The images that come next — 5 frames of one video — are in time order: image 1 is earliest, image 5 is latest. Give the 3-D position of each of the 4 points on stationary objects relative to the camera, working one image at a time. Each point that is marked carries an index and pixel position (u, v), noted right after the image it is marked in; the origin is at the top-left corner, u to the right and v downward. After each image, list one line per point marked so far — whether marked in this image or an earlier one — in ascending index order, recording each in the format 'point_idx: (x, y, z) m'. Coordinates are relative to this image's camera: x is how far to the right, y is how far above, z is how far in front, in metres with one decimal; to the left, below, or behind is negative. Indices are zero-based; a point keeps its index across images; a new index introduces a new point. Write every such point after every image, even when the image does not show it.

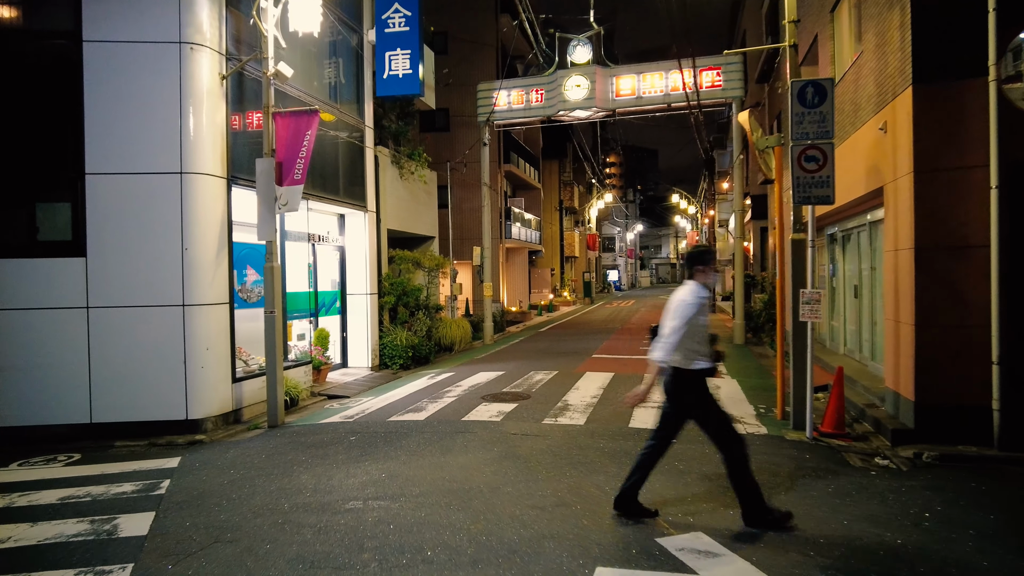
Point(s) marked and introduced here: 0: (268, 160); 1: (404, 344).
0: (-3.2, +1.7, +9.1) m
1: (-2.3, -1.2, +14.3) m
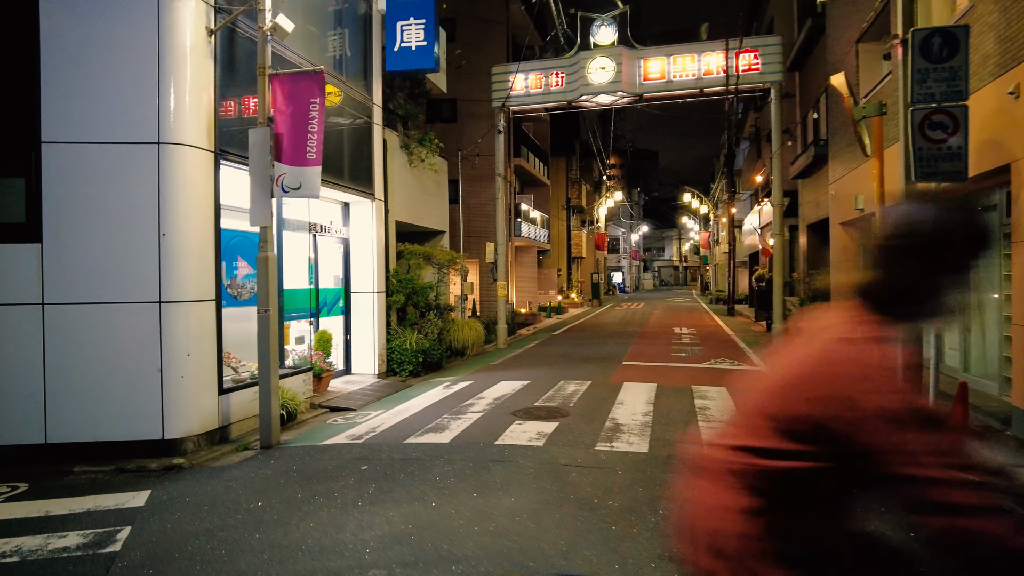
0: (-2.8, +1.7, +7.6) m
1: (-1.8, -1.1, +12.9) m
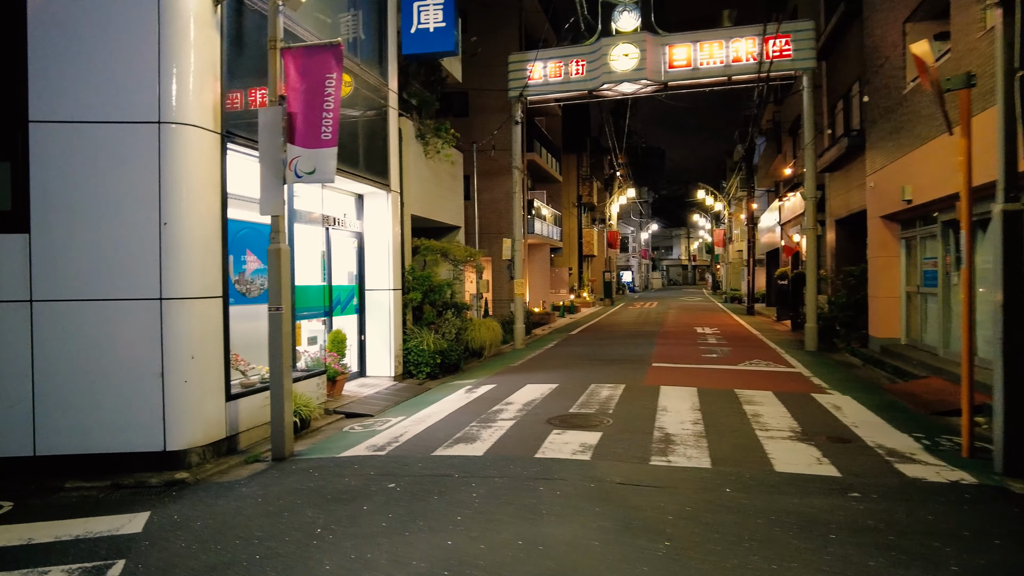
0: (-2.4, +1.8, +6.9) m
1: (-1.4, -1.1, +12.1) m
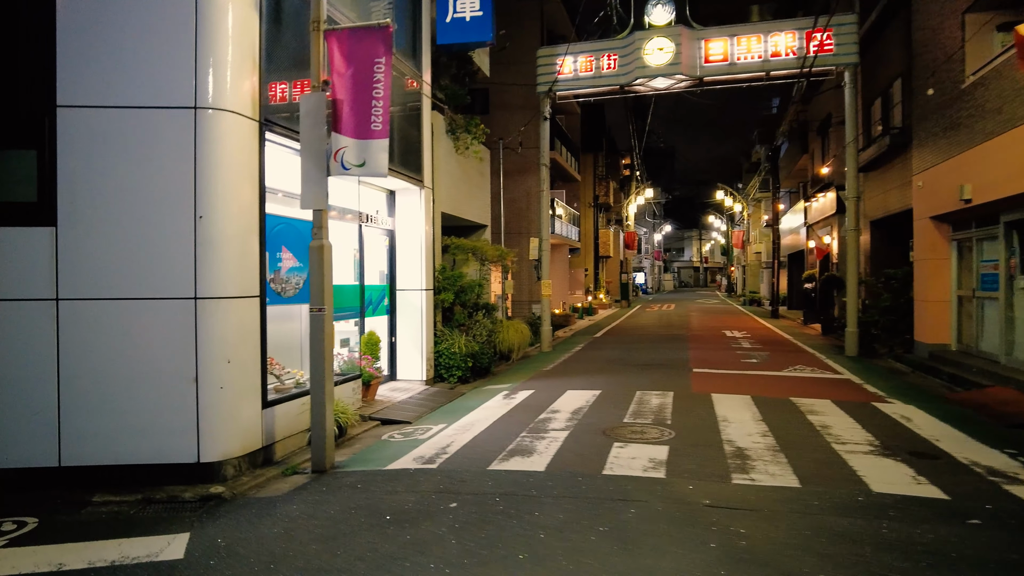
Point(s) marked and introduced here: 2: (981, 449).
0: (-1.8, +1.8, +6.4) m
1: (-0.8, -1.1, +11.6) m
2: (+4.6, -1.6, +6.7) m
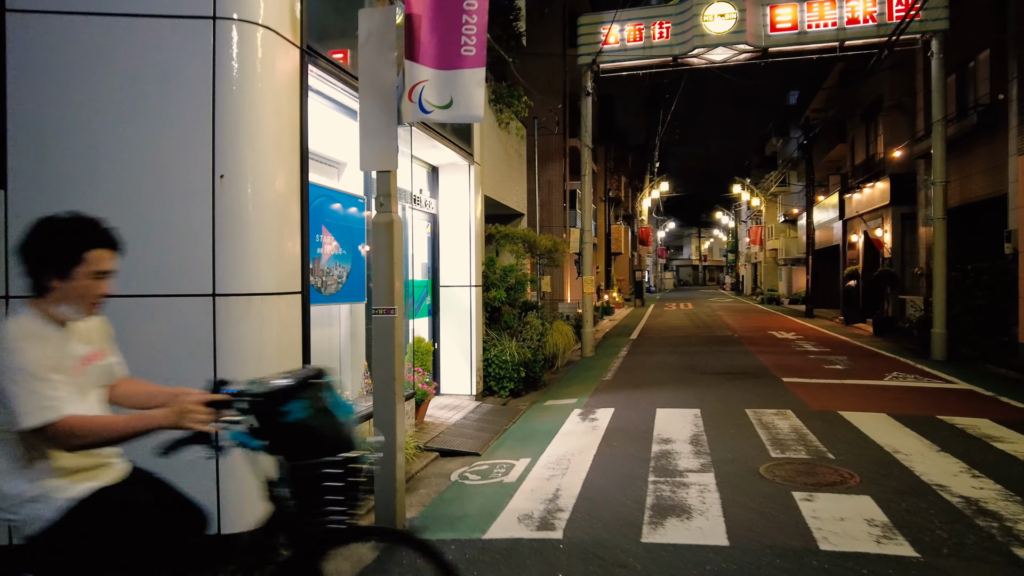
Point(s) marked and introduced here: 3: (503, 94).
0: (-0.8, +1.8, +4.5) m
1: (+0.1, -1.0, +9.8) m
2: (+5.5, -1.5, +4.9) m
3: (-0.2, +3.2, +11.3) m
